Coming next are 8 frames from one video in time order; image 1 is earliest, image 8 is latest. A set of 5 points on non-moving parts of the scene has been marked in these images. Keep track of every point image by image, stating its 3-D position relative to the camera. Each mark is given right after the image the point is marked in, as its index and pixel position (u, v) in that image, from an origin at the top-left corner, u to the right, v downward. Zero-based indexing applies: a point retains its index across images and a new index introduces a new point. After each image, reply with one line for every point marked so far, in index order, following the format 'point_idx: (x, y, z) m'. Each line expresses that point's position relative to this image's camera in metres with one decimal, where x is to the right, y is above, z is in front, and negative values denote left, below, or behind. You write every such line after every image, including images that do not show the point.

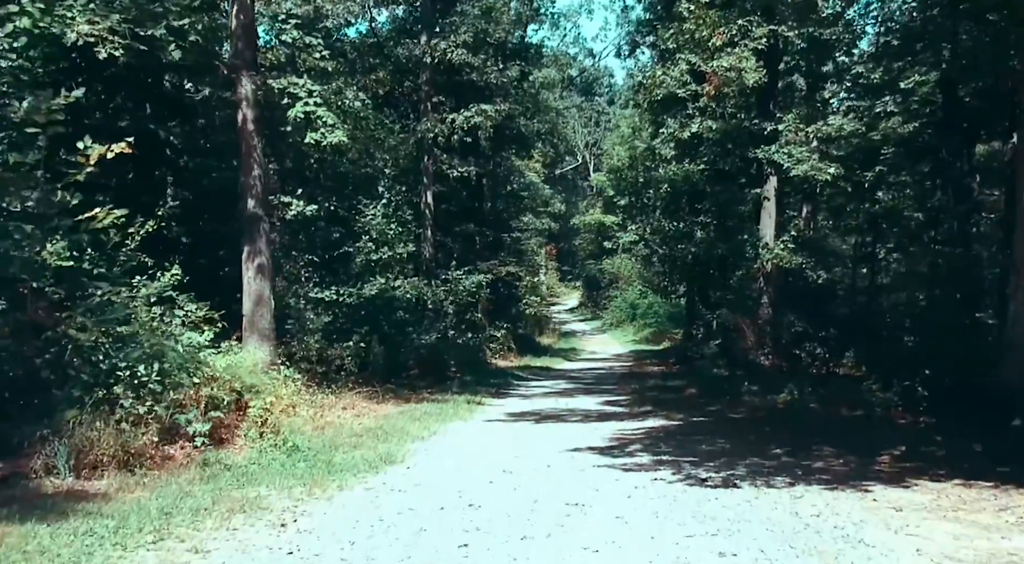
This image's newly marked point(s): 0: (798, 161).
0: (+5.4, +2.3, +20.2) m
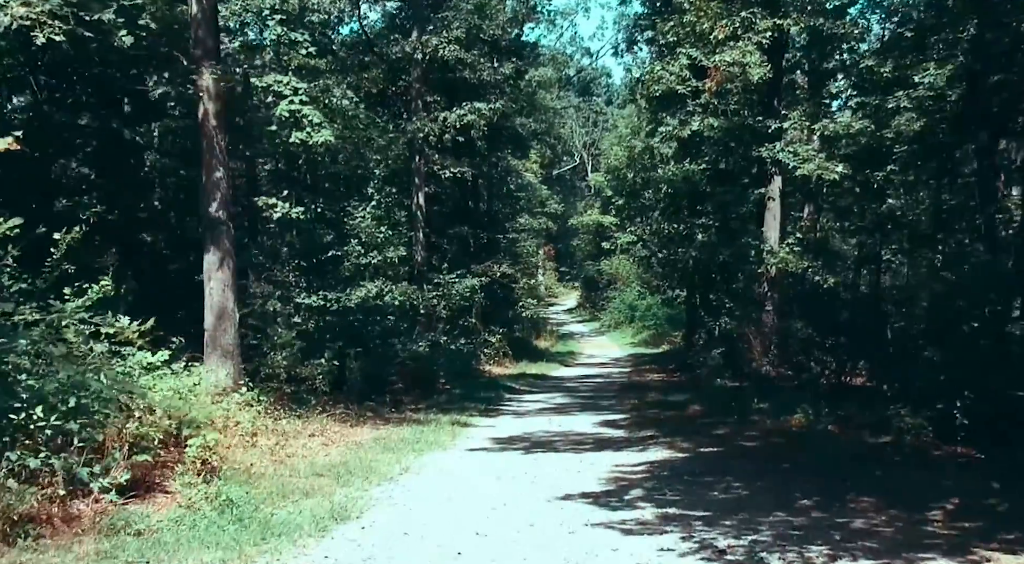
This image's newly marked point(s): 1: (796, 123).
0: (+5.2, +2.2, +19.3) m
1: (+5.2, +2.9, +19.7) m
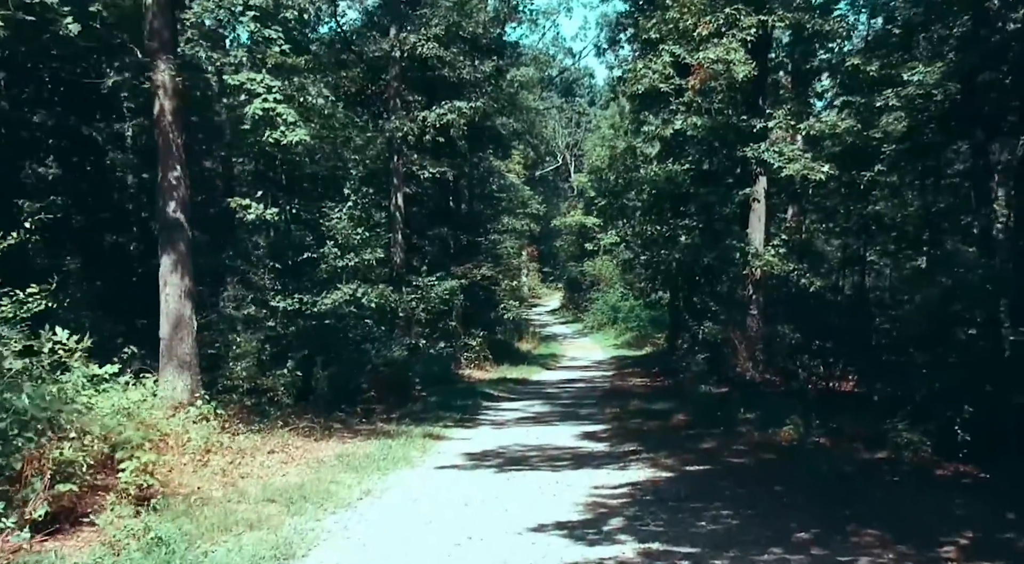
0: (+4.9, +2.1, +18.8) m
1: (+4.8, +2.9, +19.2) m
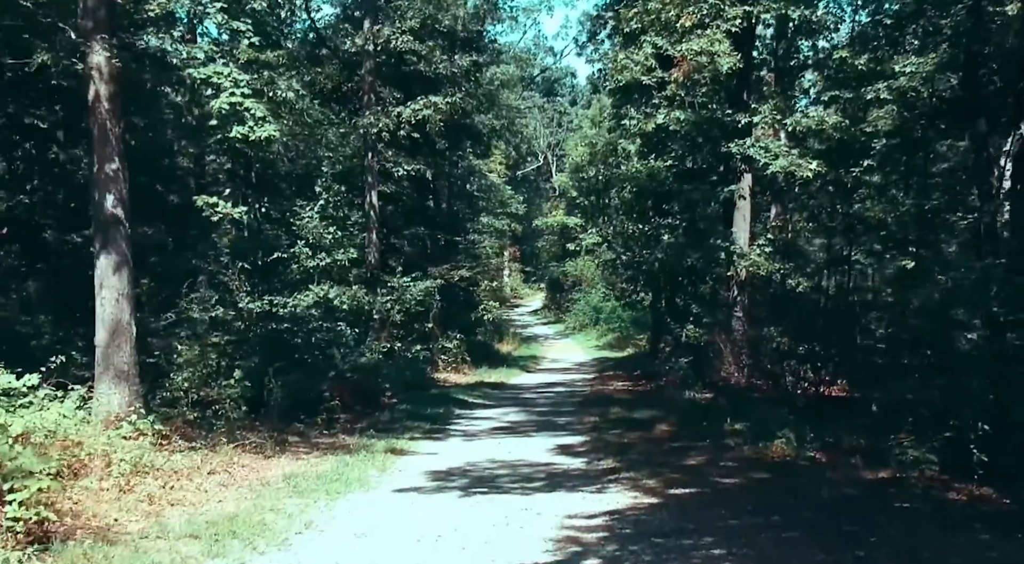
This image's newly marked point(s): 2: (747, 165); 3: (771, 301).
0: (+4.5, +2.1, +18.2) m
1: (+4.4, +2.8, +18.5) m
2: (+4.2, +2.1, +19.1) m
3: (+4.8, -0.4, +19.8) m
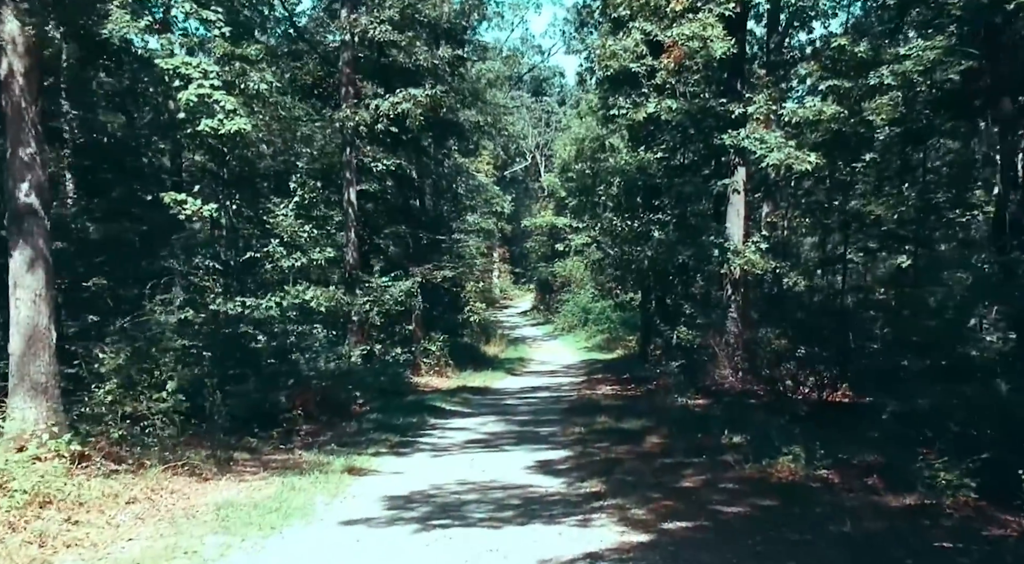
0: (+4.1, +2.1, +17.2) m
1: (+4.1, +2.9, +17.6) m
2: (+3.9, +2.1, +18.1) m
3: (+4.5, -0.4, +18.8) m
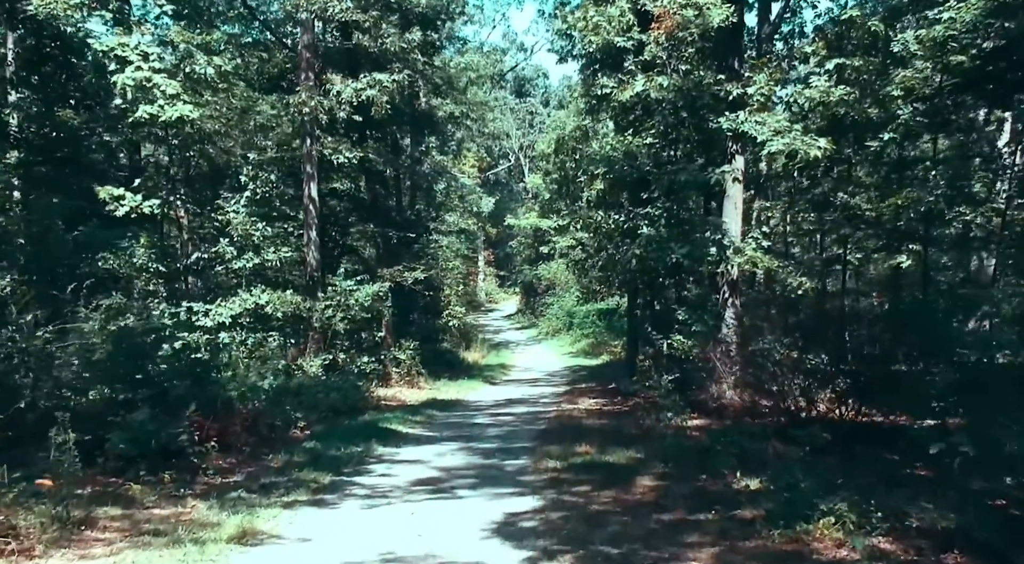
0: (+3.7, +2.1, +15.2) m
1: (+3.6, +2.8, +15.6) m
2: (+3.4, +2.1, +16.1) m
3: (+4.0, -0.4, +16.8) m
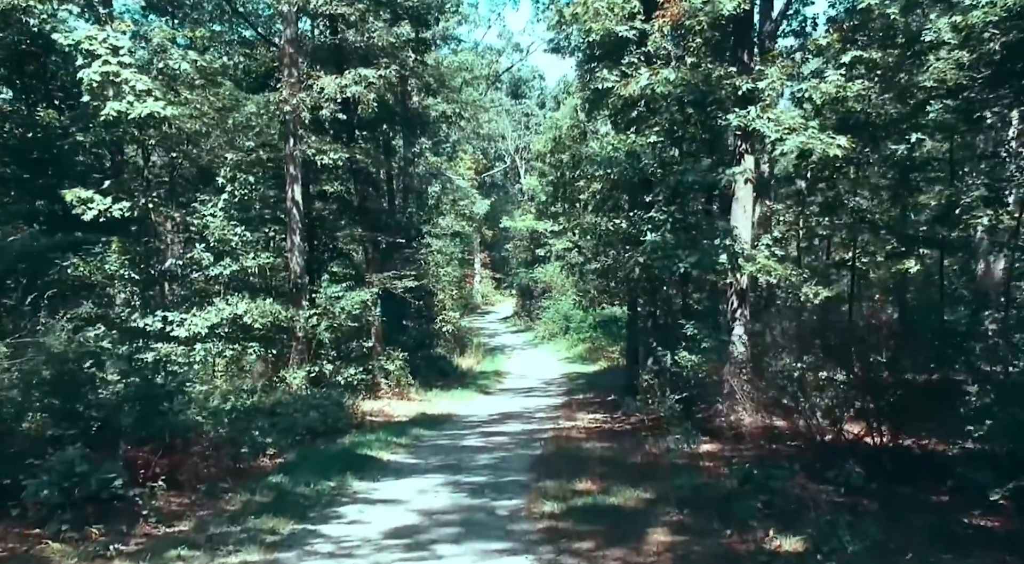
0: (+3.6, +2.0, +14.0) m
1: (+3.5, +2.7, +14.4) m
2: (+3.3, +1.9, +14.9) m
3: (+3.9, -0.5, +15.7) m
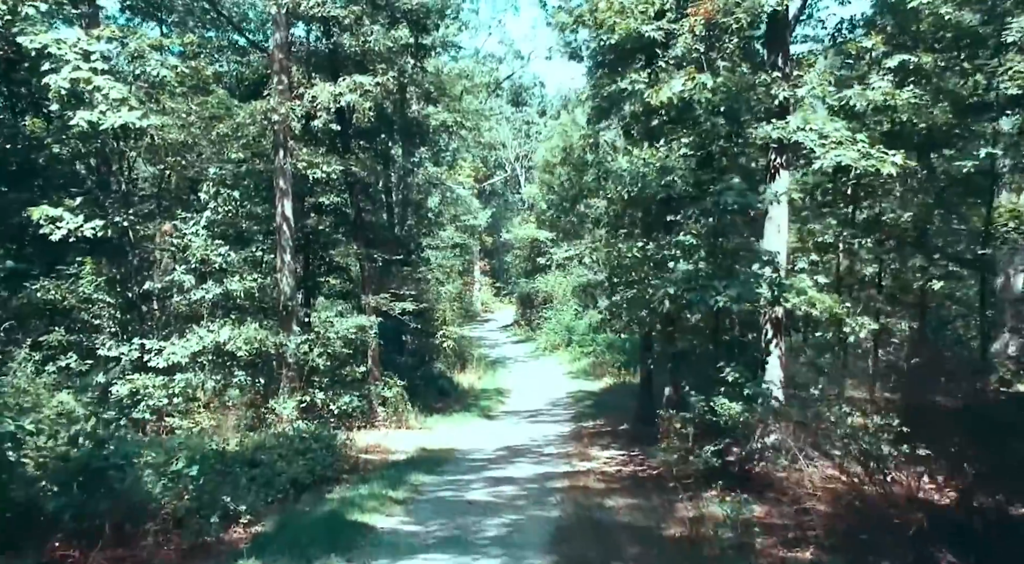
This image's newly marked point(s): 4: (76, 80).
0: (+3.7, +1.6, +12.5) m
1: (+3.7, +2.3, +12.9) m
2: (+3.5, +1.6, +13.4) m
3: (+4.1, -0.9, +14.1) m
4: (-6.4, +3.0, +15.7) m
